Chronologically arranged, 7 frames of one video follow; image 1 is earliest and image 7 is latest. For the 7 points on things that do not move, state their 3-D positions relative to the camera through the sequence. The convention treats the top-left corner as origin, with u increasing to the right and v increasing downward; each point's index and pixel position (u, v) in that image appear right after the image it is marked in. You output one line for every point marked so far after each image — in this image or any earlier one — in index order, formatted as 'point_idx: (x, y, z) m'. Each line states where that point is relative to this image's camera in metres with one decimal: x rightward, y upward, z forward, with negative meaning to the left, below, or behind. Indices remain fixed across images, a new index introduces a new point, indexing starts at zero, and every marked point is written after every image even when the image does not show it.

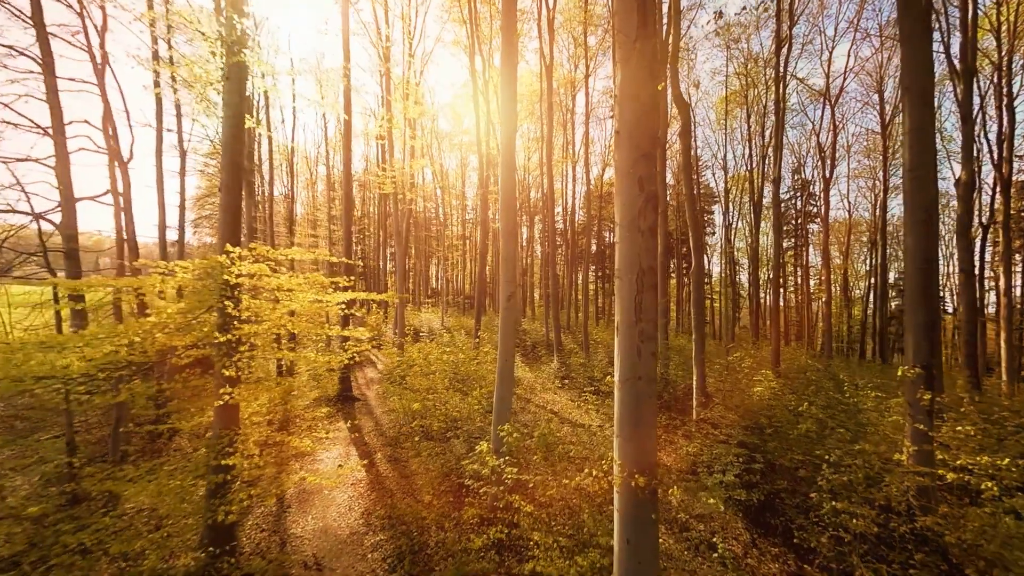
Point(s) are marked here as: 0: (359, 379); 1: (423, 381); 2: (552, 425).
0: (-4.8, -2.8, +13.5) m
1: (-2.1, -2.2, +10.2) m
2: (+0.9, -3.0, +9.0) m
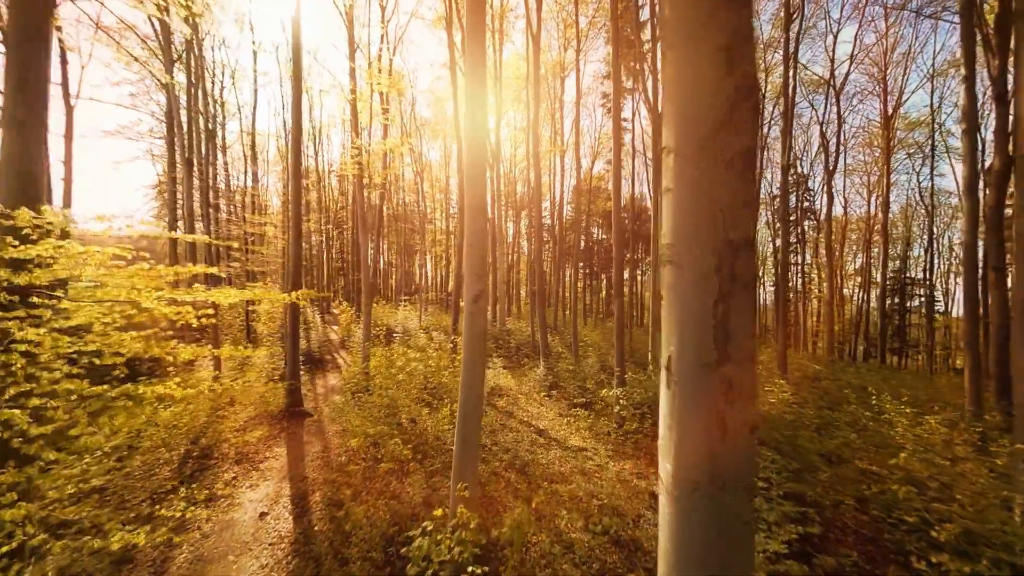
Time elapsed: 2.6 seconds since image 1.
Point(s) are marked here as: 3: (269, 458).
0: (-5.4, -2.7, +11.9) m
1: (-2.6, -2.2, +8.6) m
2: (+0.5, -3.0, +7.5) m
3: (-4.0, -2.8, +7.0) m
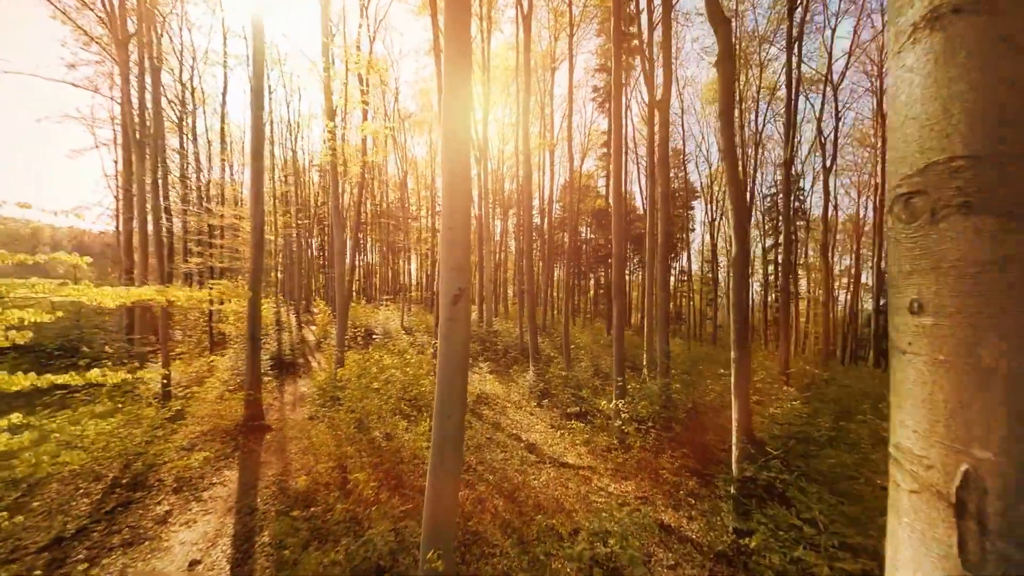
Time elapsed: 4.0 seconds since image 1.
0: (-5.7, -2.7, +10.8) m
1: (-2.8, -2.1, +7.6) m
2: (+0.3, -2.9, +6.7) m
3: (-4.2, -2.8, +5.9) m
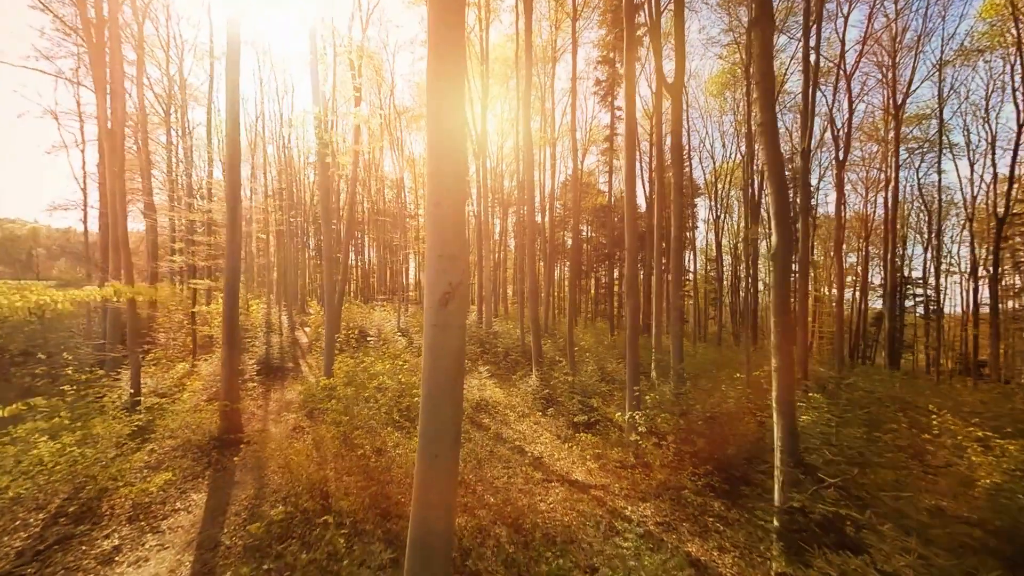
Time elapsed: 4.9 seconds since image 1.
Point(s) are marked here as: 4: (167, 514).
0: (-5.7, -2.6, +10.1) m
1: (-2.7, -2.1, +6.9) m
2: (+0.3, -2.9, +5.9) m
3: (-4.2, -2.8, +5.2) m
4: (-4.2, -2.8, +5.2) m
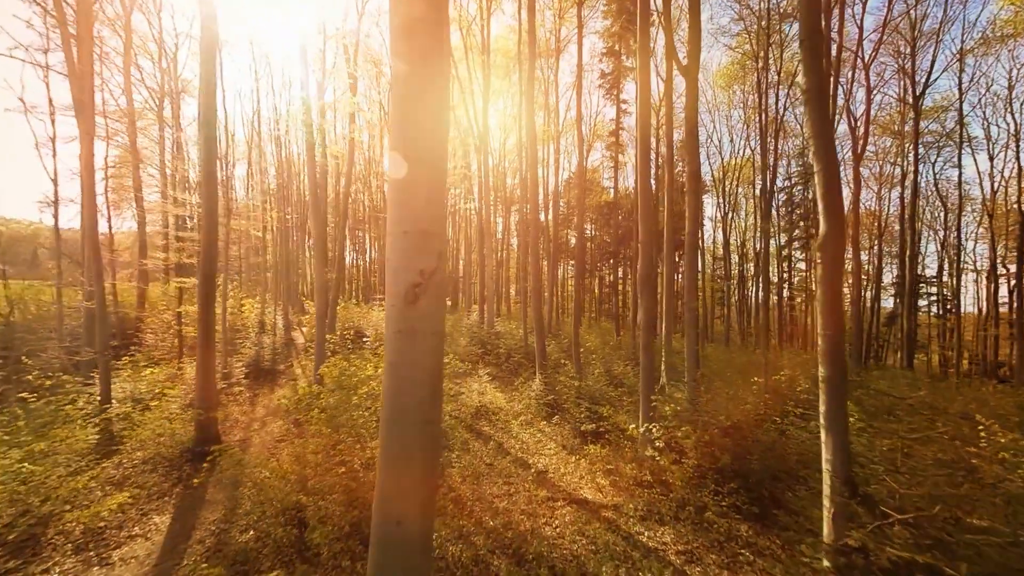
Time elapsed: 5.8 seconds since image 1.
0: (-5.6, -2.6, +9.5) m
1: (-2.7, -2.1, +6.3) m
2: (+0.3, -2.9, +5.3) m
3: (-4.1, -2.7, +4.6) m
4: (-4.2, -2.7, +4.6) m
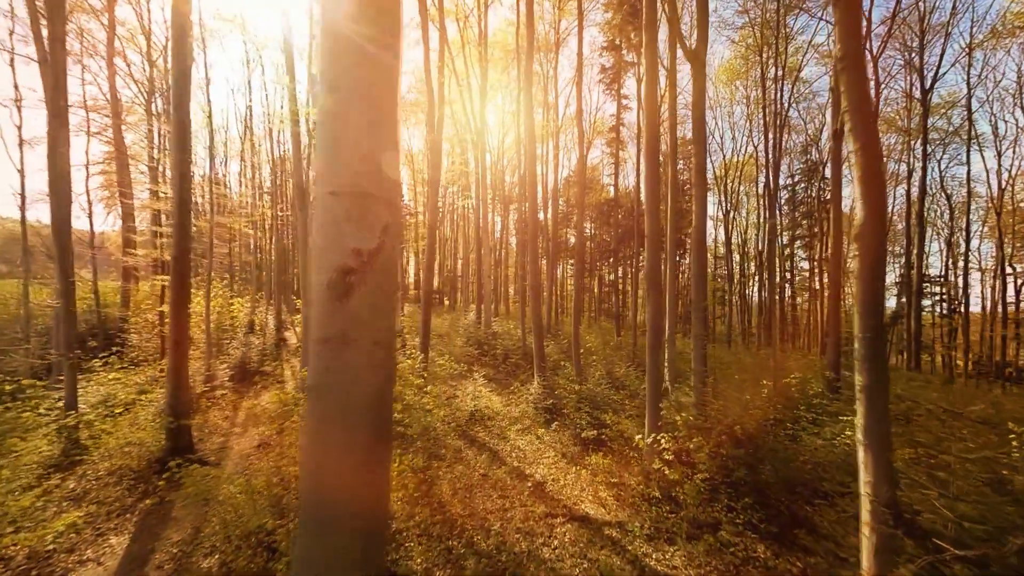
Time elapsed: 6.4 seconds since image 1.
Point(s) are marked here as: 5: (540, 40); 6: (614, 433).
0: (-5.7, -2.6, +9.0) m
1: (-2.8, -2.1, +5.8) m
2: (+0.3, -2.8, +4.8) m
3: (-4.2, -2.7, +4.1) m
4: (-4.3, -2.7, +4.1) m
5: (+1.3, +11.4, +19.3) m
6: (+1.8, -2.5, +7.5) m
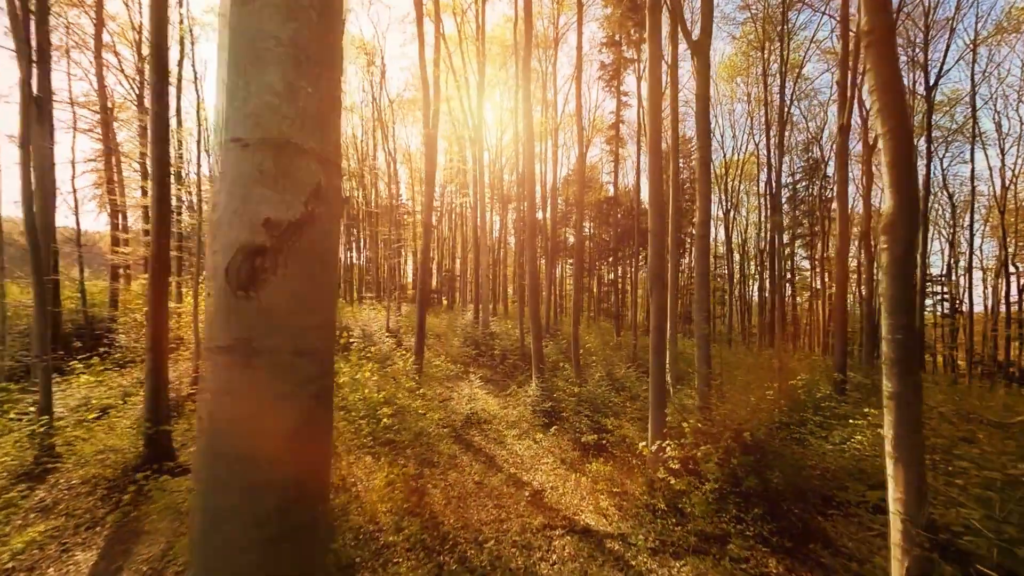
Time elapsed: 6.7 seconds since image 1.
0: (-5.7, -2.5, +8.7) m
1: (-2.8, -2.0, +5.5) m
2: (+0.2, -2.8, +4.5) m
3: (-4.2, -2.7, +3.8) m
4: (-4.3, -2.7, +3.8) m
5: (+1.2, +11.4, +19.0) m
6: (+1.7, -2.5, +7.2) m
